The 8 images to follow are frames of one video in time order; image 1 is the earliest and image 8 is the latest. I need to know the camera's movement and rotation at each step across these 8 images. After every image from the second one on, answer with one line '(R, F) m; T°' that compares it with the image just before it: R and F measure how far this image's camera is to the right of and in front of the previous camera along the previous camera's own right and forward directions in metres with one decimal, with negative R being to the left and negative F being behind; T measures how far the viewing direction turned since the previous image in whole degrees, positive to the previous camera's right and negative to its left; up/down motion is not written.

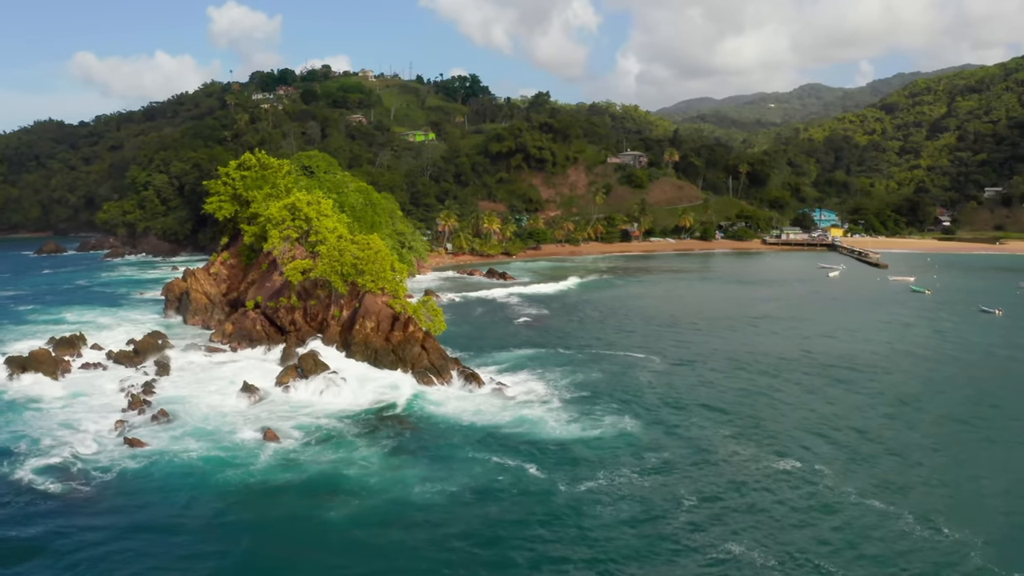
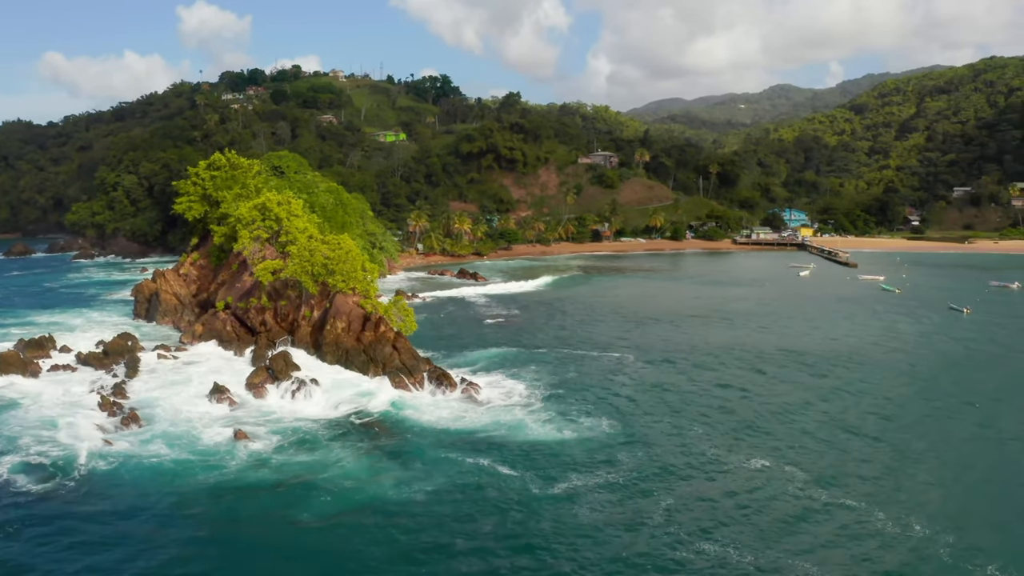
(+0.5, 0.0) m; +1°
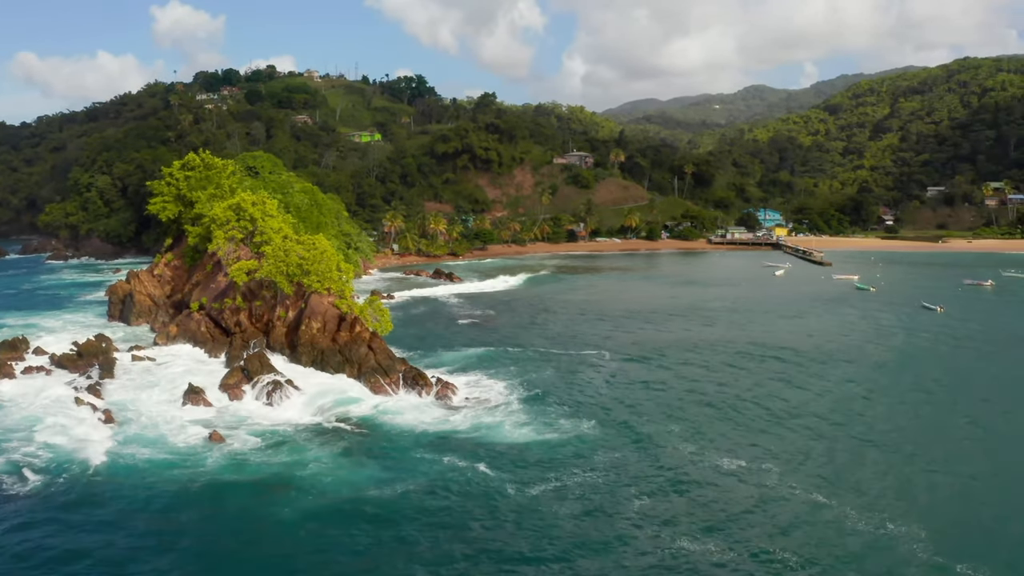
(+0.5, 0.0) m; +1°
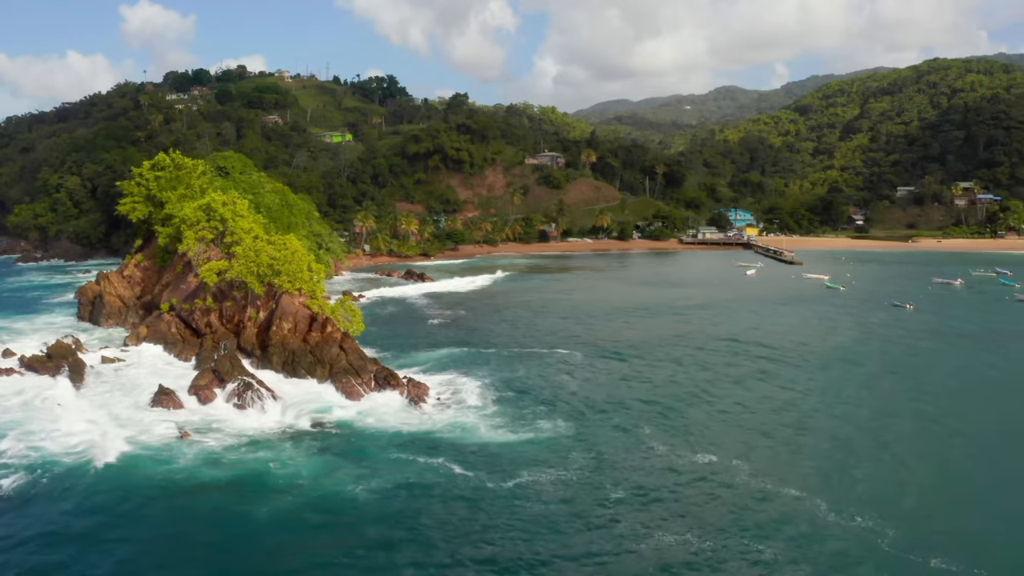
(+0.5, 0.0) m; +1°
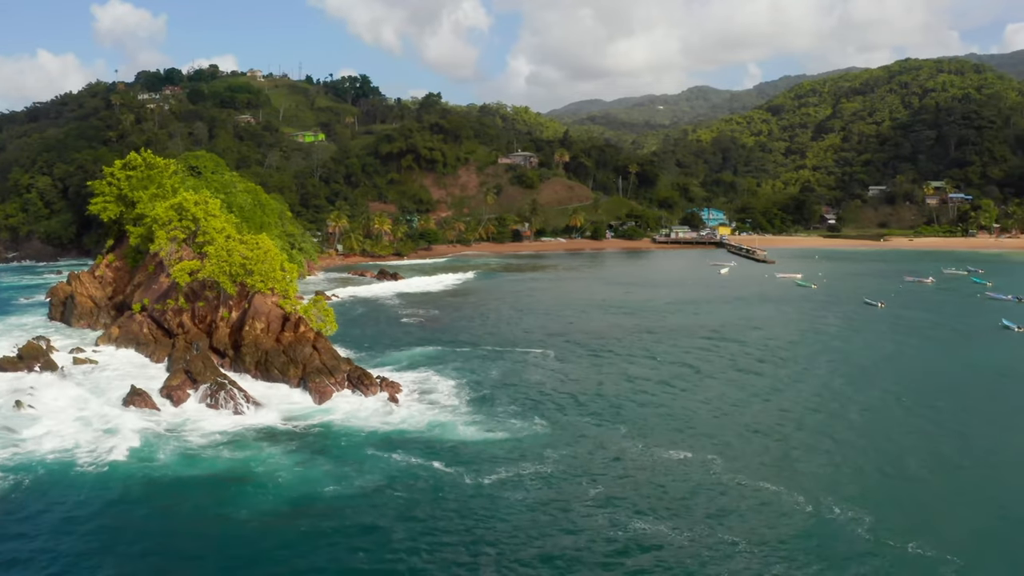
(+0.5, 0.0) m; +1°
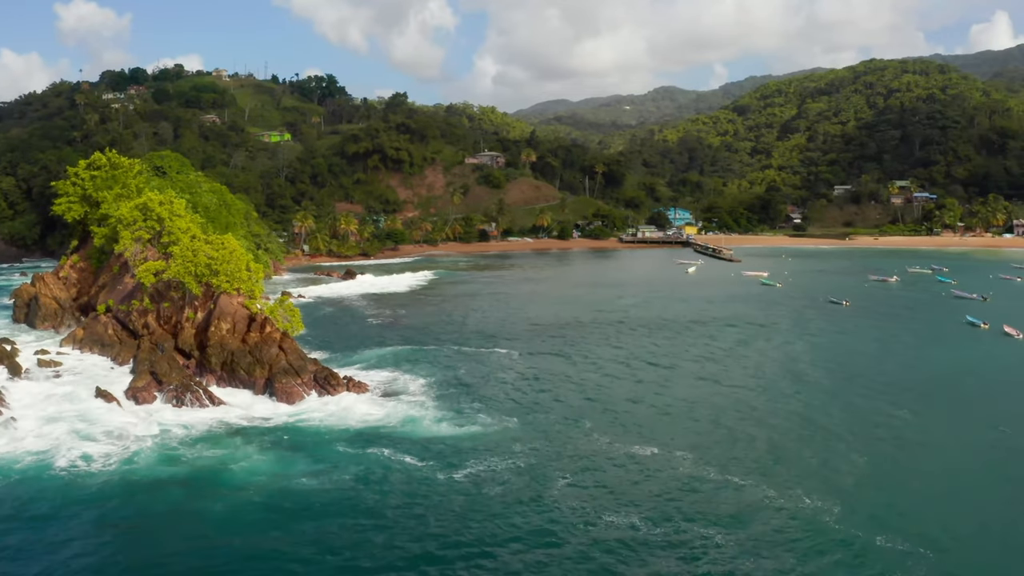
(+0.6, -0.1) m; +1°
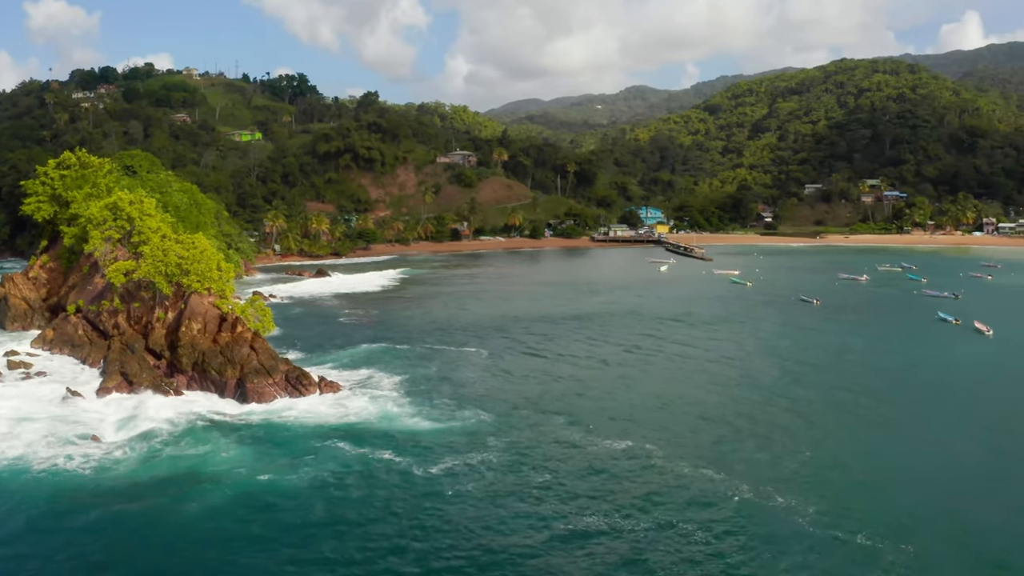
(+0.5, -0.1) m; +1°
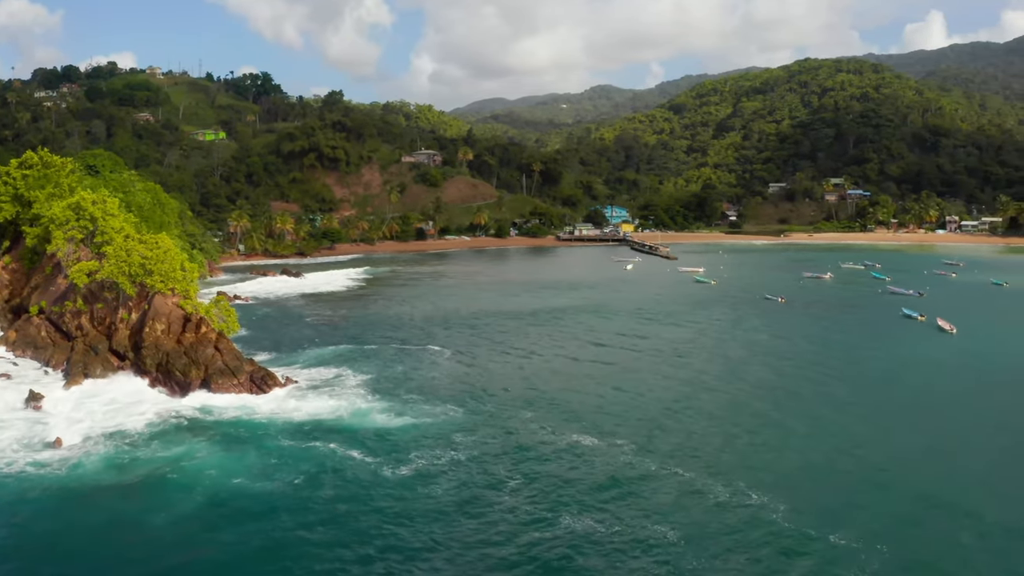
(+0.6, -0.1) m; +1°
